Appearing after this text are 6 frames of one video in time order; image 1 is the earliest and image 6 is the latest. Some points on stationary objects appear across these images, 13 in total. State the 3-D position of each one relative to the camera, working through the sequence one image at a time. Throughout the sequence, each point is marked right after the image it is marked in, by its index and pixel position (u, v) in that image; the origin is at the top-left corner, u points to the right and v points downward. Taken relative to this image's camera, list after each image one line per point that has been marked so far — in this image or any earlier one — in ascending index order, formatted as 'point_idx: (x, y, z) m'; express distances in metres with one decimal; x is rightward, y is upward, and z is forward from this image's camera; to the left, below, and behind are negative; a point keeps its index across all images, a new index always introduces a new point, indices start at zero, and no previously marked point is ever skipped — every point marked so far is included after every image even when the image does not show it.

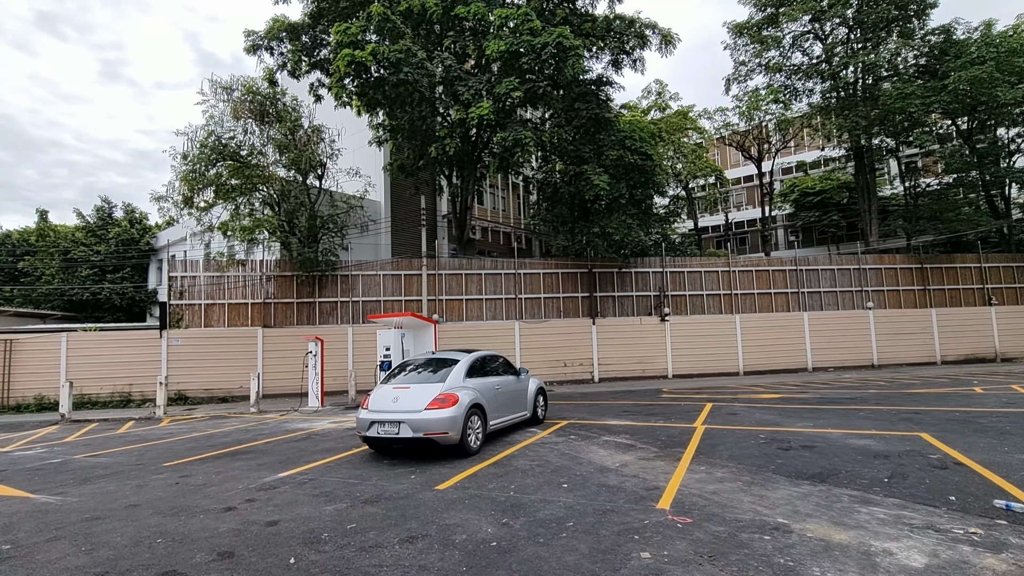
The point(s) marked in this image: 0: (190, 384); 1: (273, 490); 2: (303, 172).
0: (-11.5, -3.5, +18.6) m
1: (-2.9, -2.5, +6.3) m
2: (-7.9, +4.4, +19.6) m
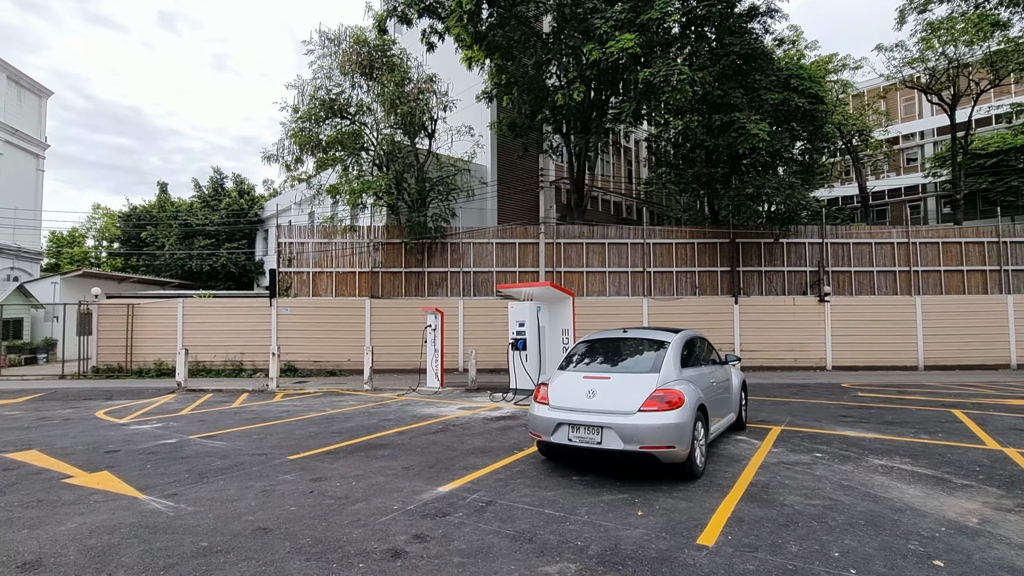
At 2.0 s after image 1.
0: (-7.3, -2.3, +17.8) m
1: (-0.6, -2.0, +4.4) m
2: (-3.4, +5.5, +18.0) m
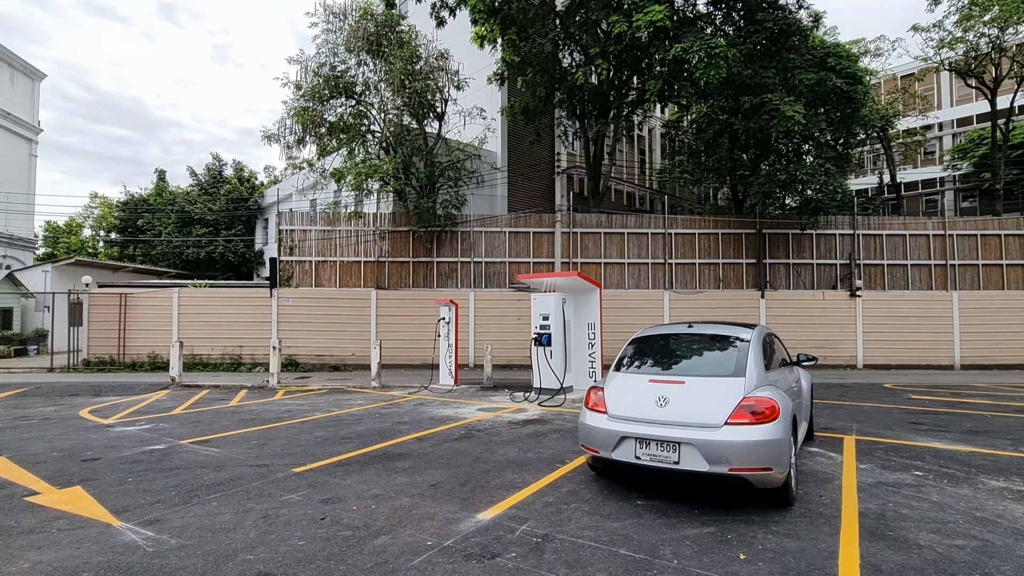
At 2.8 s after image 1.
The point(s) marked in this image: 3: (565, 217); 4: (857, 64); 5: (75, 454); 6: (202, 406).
0: (-6.9, -2.0, +16.9) m
1: (-0.1, -1.8, +3.4) m
2: (-2.9, +5.8, +17.0) m
3: (+1.7, +2.4, +17.4) m
4: (+10.6, +6.9, +16.0) m
5: (-5.5, -2.1, +6.6) m
6: (-5.9, -2.3, +9.9) m
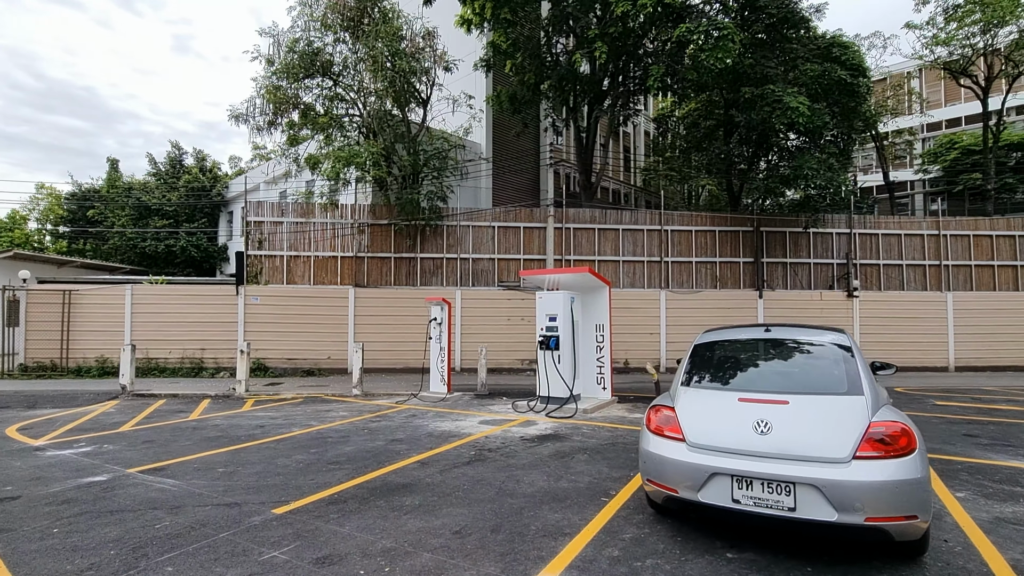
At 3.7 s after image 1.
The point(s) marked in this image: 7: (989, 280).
0: (-7.2, -1.9, +15.4) m
1: (+0.3, -1.8, +2.4) m
2: (-3.2, +5.8, +15.7) m
3: (+1.4, +2.4, +16.5) m
4: (+10.4, +6.9, +15.5) m
5: (-5.3, -2.0, +5.2) m
6: (-5.8, -2.2, +8.5) m
7: (+15.9, +0.3, +17.3) m
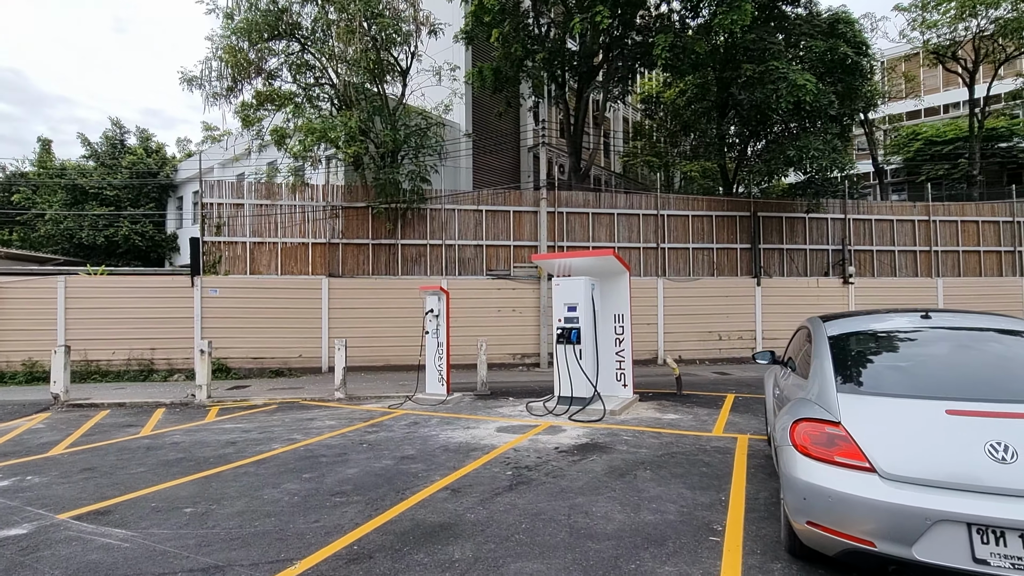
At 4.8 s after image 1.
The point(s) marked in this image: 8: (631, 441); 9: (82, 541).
0: (-7.4, -1.7, +13.7) m
1: (+1.1, -1.7, +1.3) m
2: (-3.5, +6.1, +14.2) m
3: (+1.1, +2.8, +15.3) m
4: (+10.1, +7.3, +15.0) m
5: (-4.7, -1.9, +3.7) m
6: (-5.5, -2.0, +6.9) m
7: (+15.5, +0.7, +17.2) m
8: (+1.4, -1.8, +6.3) m
9: (-3.2, -1.9, +3.8) m
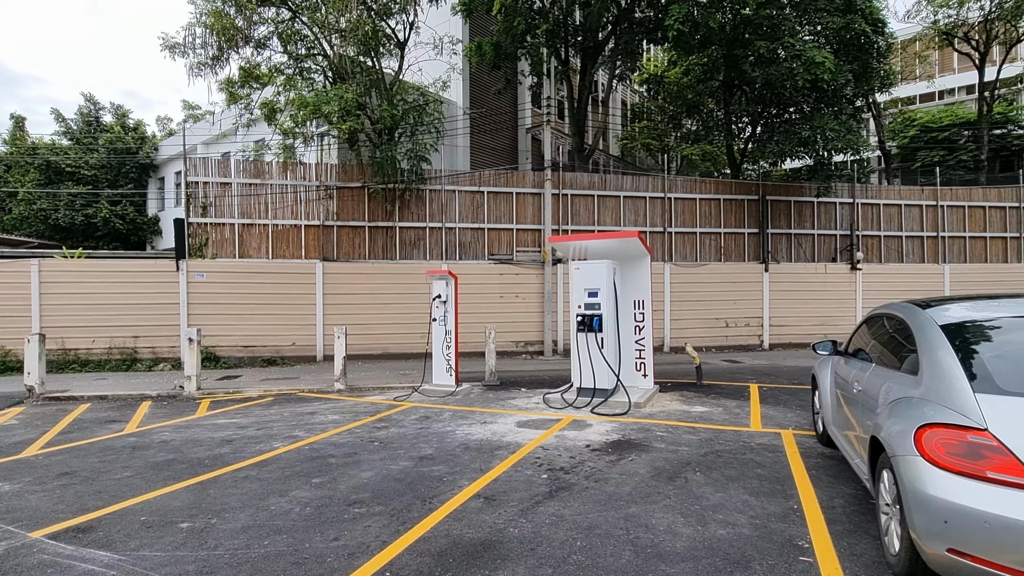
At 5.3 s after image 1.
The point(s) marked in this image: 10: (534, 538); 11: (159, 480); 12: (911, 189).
0: (-7.3, -1.3, +13.0) m
1: (+1.5, -1.6, +0.8) m
2: (-3.4, +6.5, +13.4) m
3: (+1.1, +3.2, +14.7) m
4: (+10.1, +7.7, +14.5) m
5: (-4.4, -1.8, +3.1) m
6: (-5.3, -1.8, +6.3) m
7: (+15.5, +1.2, +17.0) m
8: (+1.7, -1.7, +5.8) m
9: (-2.8, -1.7, +3.2) m
10: (+0.1, -1.7, +3.5) m
11: (-3.3, -1.8, +4.8) m
12: (+13.0, +3.2, +16.9) m
